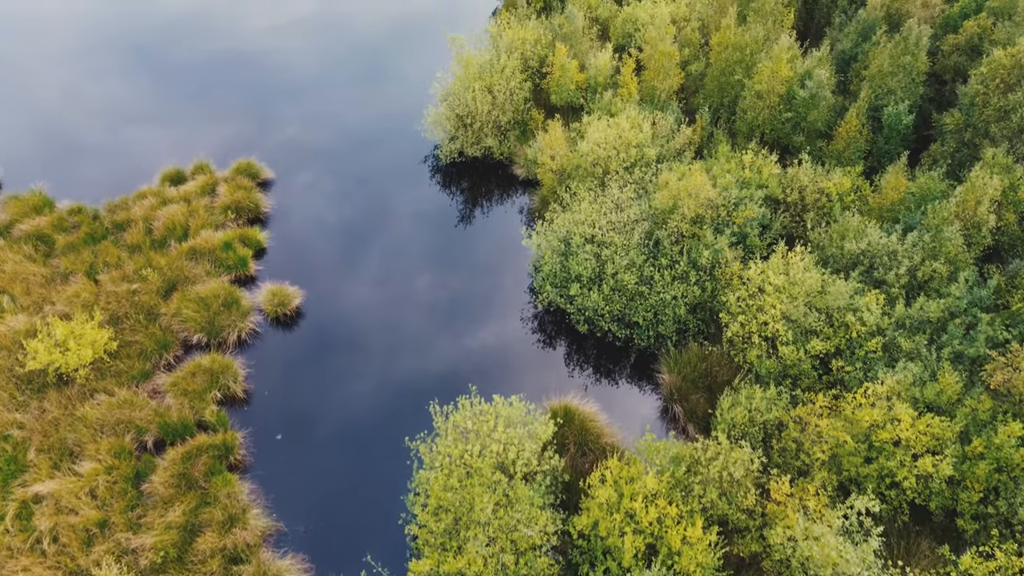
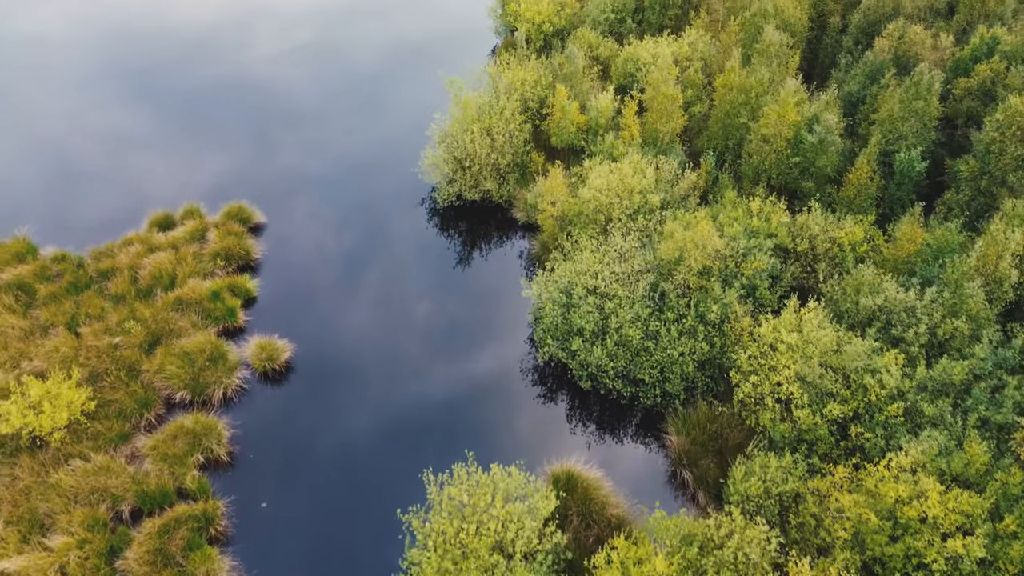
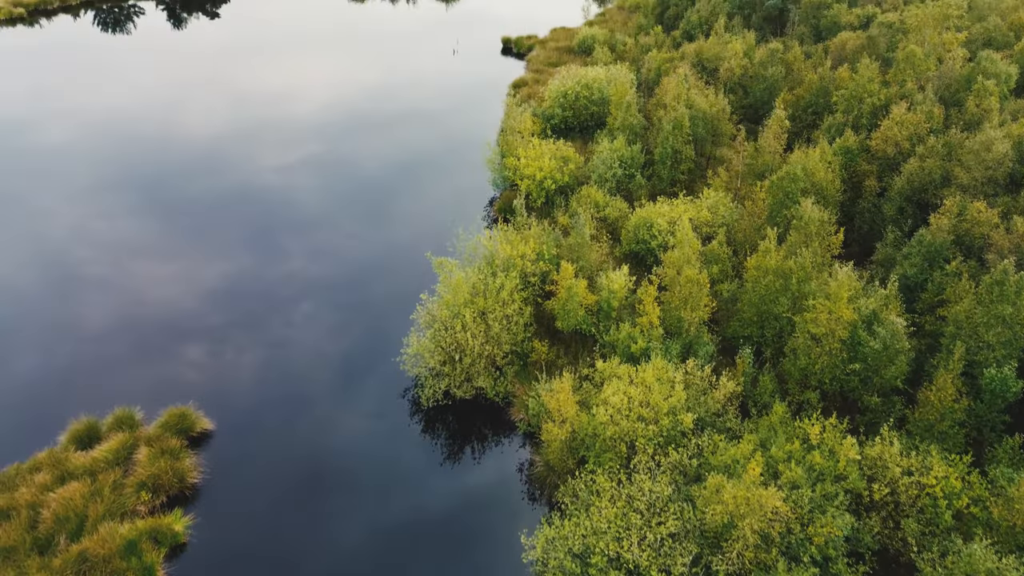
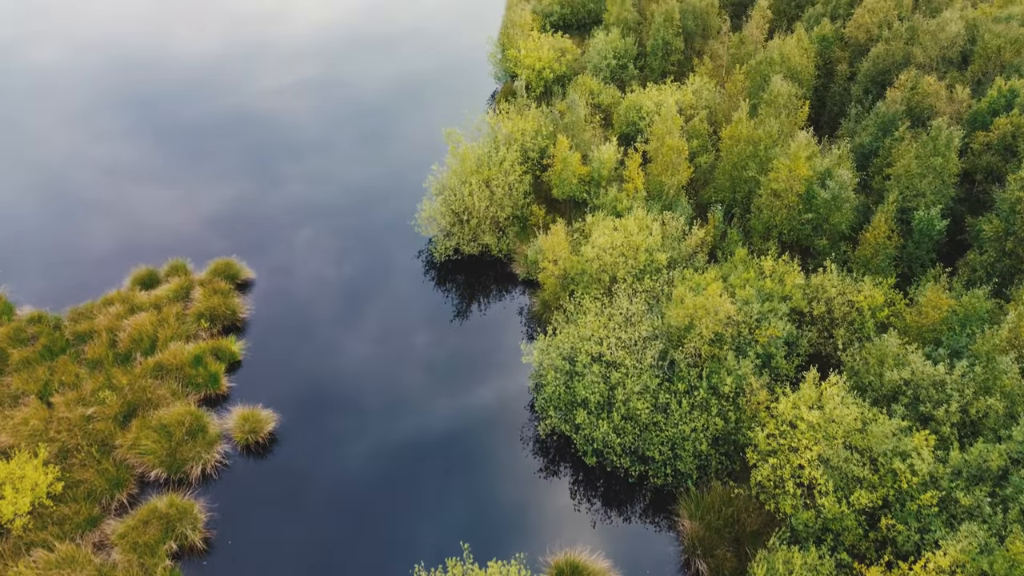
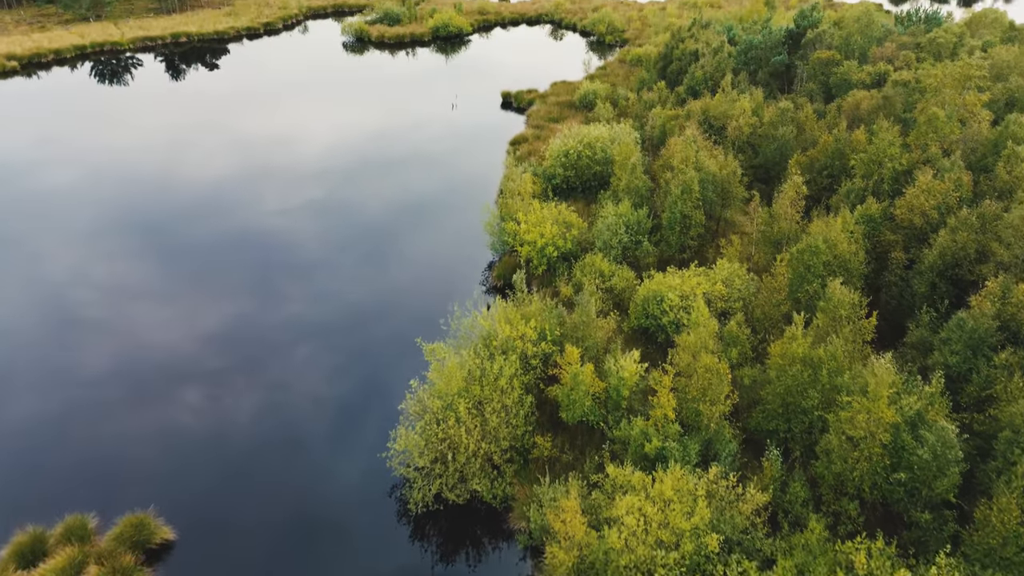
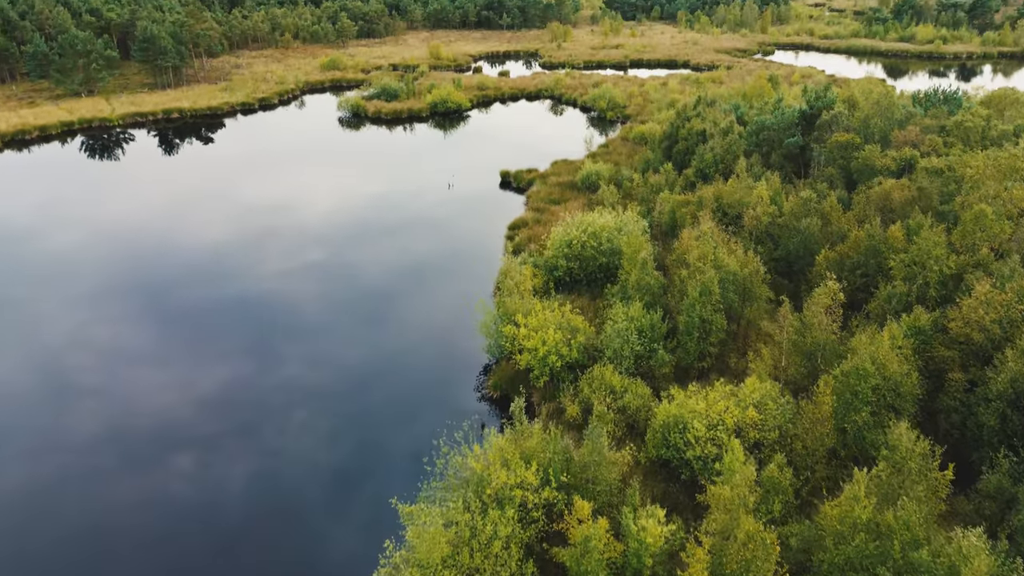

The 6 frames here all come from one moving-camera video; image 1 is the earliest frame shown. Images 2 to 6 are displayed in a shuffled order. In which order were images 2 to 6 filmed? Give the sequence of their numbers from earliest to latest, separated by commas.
2, 4, 3, 5, 6
